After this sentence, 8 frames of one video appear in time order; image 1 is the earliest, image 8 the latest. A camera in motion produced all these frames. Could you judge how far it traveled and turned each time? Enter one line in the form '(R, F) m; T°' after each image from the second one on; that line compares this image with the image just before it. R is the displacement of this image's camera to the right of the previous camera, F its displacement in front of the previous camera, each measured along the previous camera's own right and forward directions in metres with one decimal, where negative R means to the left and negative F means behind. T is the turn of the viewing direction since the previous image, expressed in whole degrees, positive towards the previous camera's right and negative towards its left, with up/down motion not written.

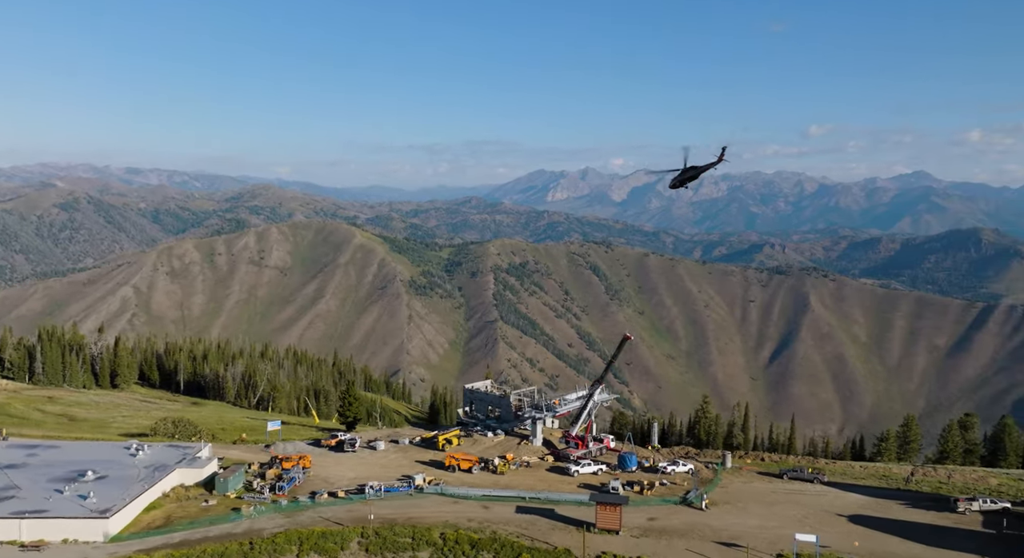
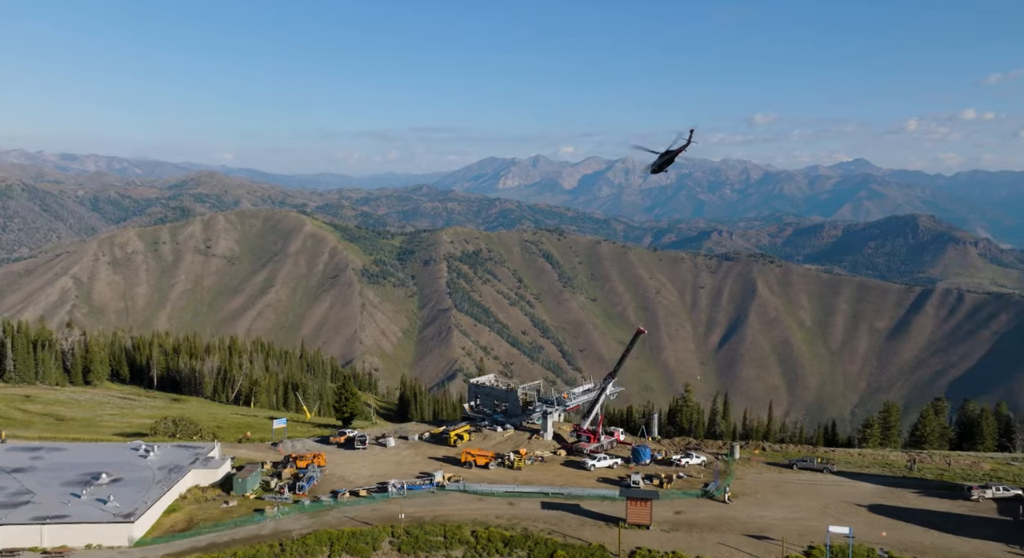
(-4.9, -0.2) m; +3°
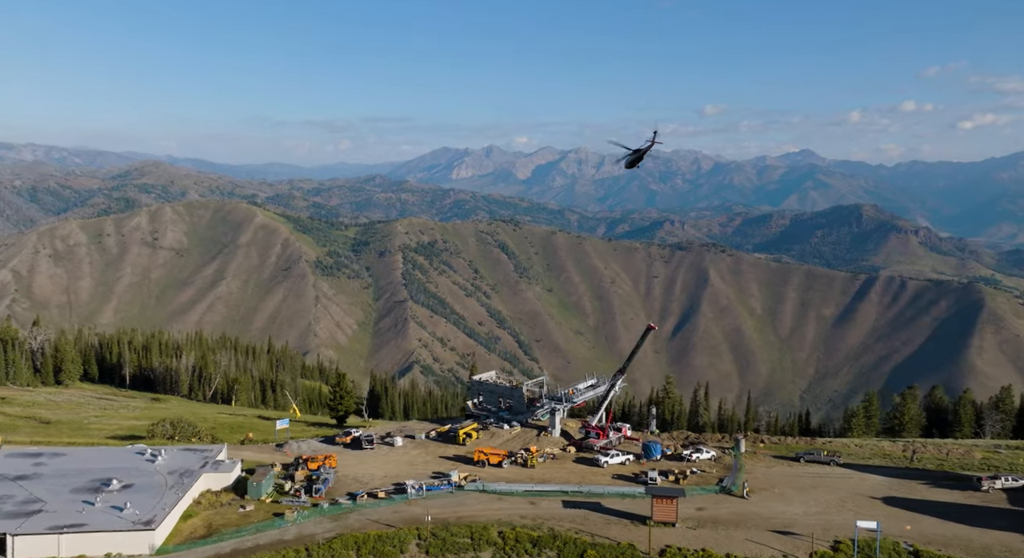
(-4.5, +0.1) m; +3°
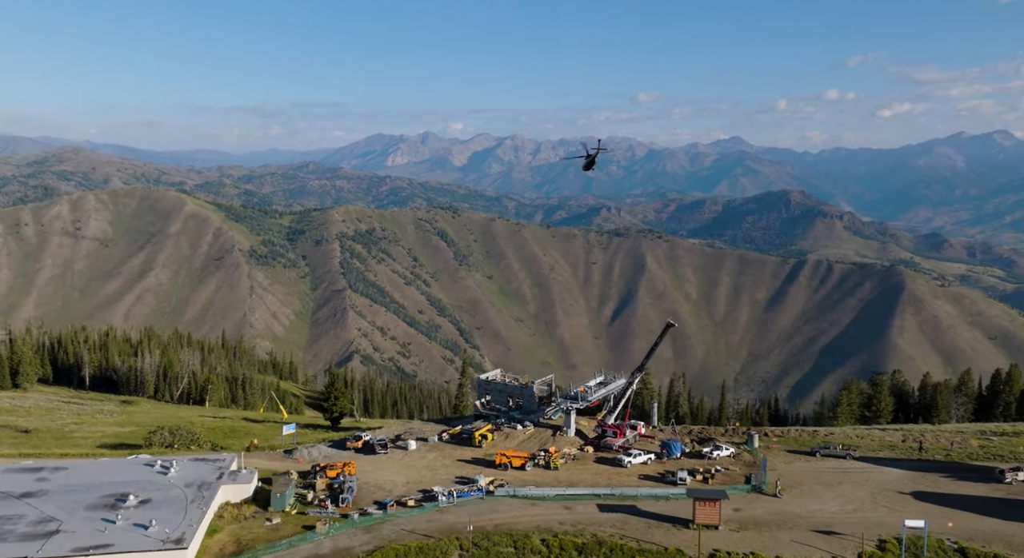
(-6.4, +1.3) m; +5°
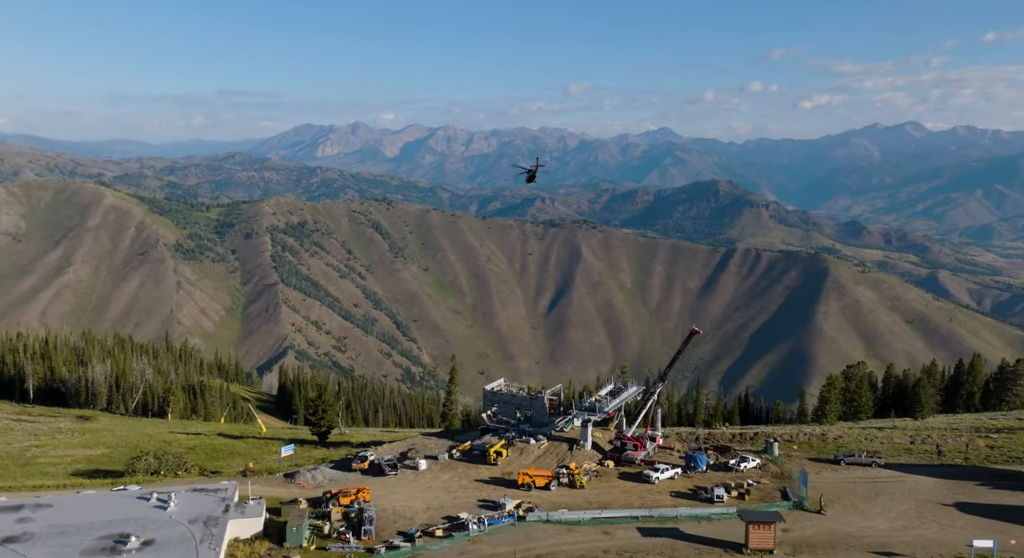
(-6.2, +3.9) m; +5°
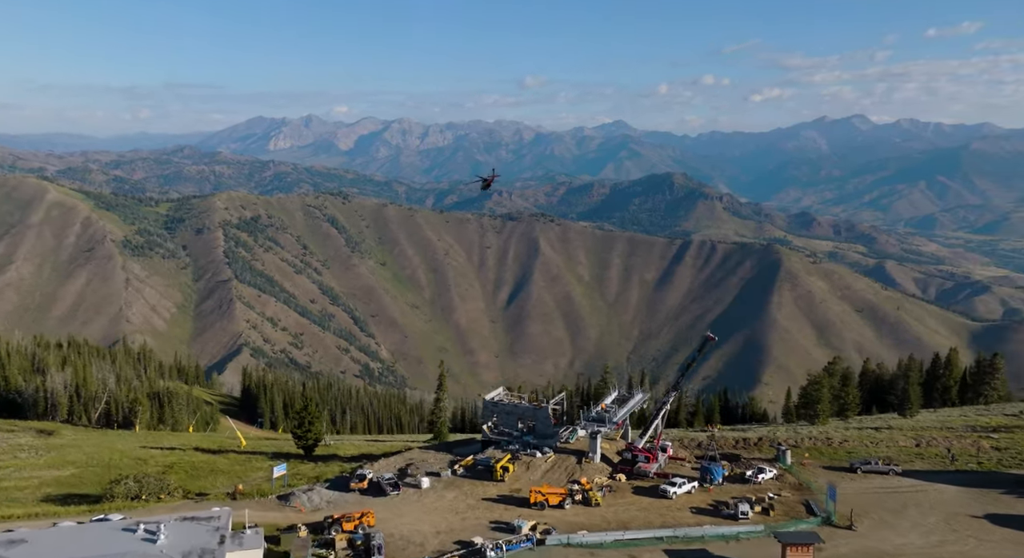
(-3.5, +3.4) m; +3°
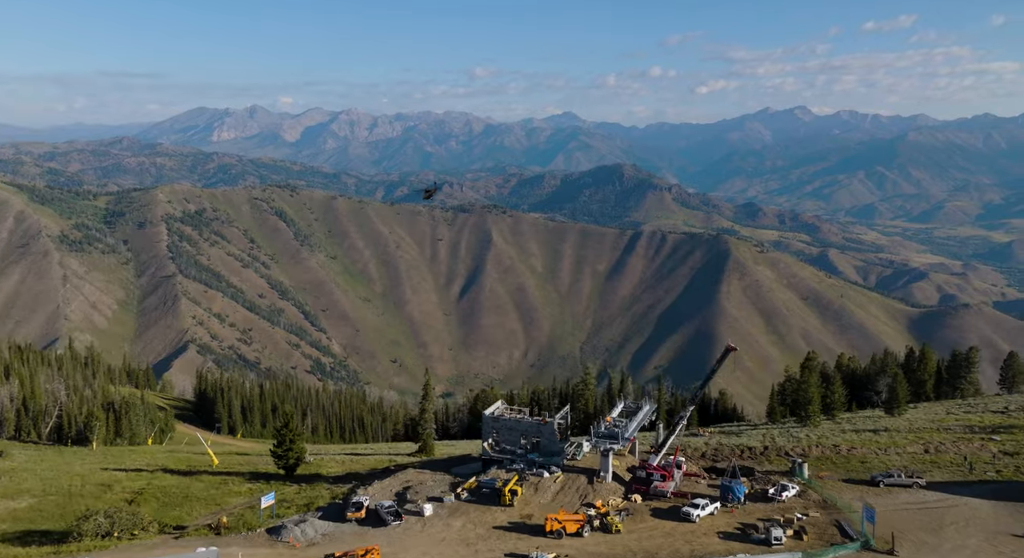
(-3.7, +4.6) m; +3°
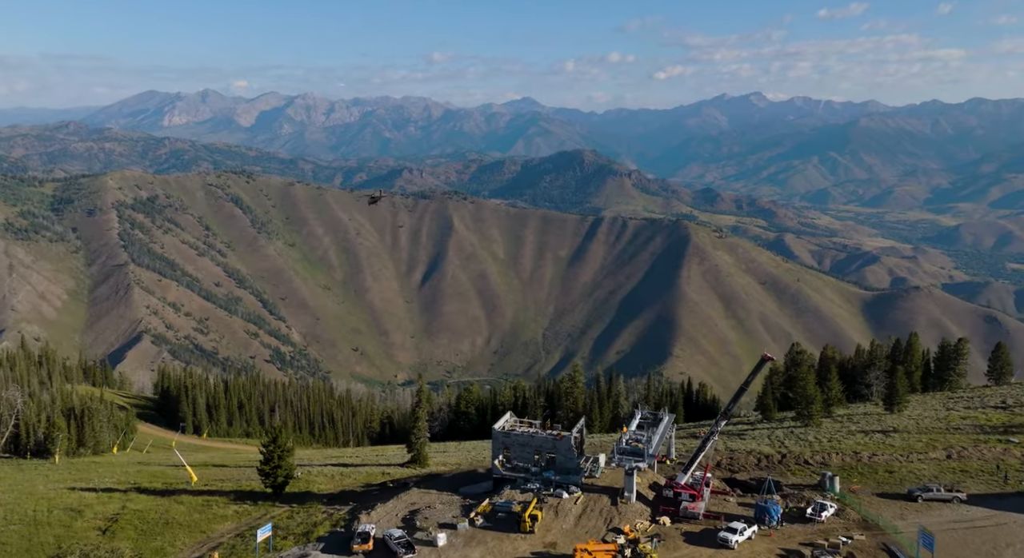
(-3.5, +5.0) m; +3°
